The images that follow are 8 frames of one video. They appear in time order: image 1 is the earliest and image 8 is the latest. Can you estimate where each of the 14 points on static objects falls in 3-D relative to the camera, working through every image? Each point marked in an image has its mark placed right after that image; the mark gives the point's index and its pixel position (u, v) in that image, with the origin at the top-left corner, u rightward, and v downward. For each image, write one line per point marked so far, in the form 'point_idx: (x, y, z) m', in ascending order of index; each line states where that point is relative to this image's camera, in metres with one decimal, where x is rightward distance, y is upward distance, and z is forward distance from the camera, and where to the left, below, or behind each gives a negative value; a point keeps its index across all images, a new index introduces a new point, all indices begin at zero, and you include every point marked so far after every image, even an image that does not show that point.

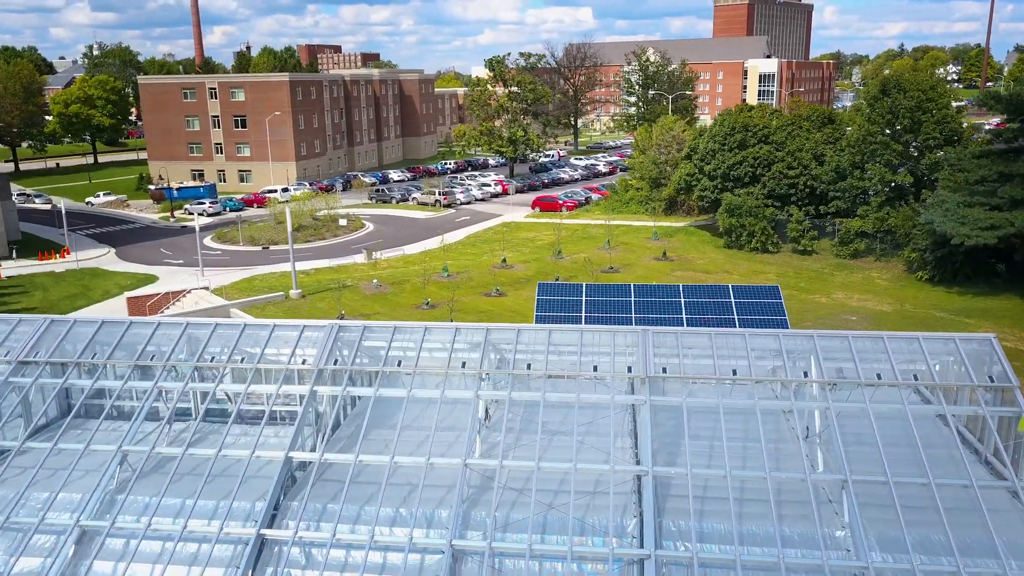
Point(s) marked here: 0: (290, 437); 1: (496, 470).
0: (-3.0, -1.9, +10.7) m
1: (-0.2, -2.2, +9.9) m
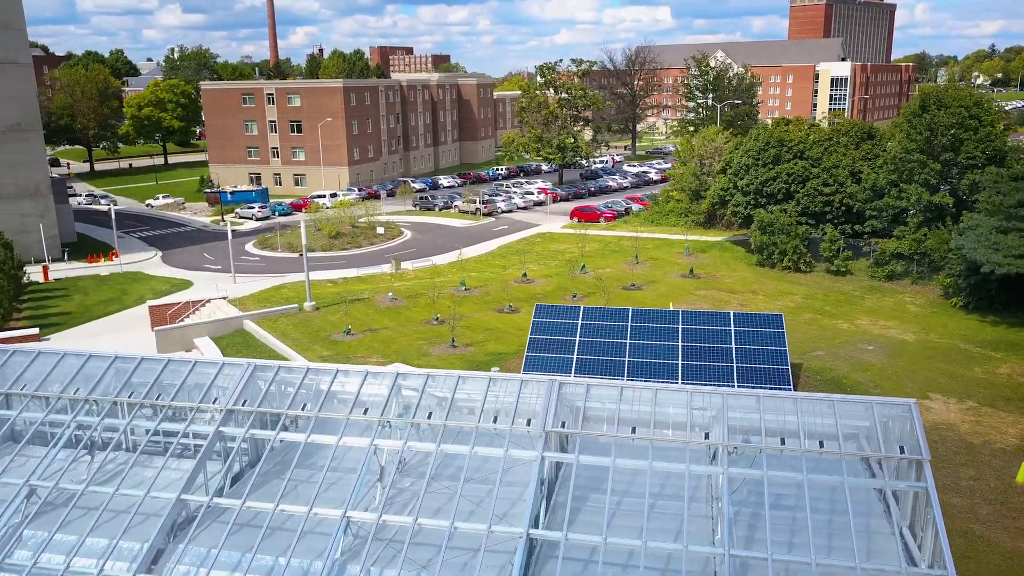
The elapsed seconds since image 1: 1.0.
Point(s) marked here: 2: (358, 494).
0: (-4.3, -2.4, +10.9) m
1: (-1.6, -2.8, +9.8) m
2: (-1.9, -2.5, +10.2) m
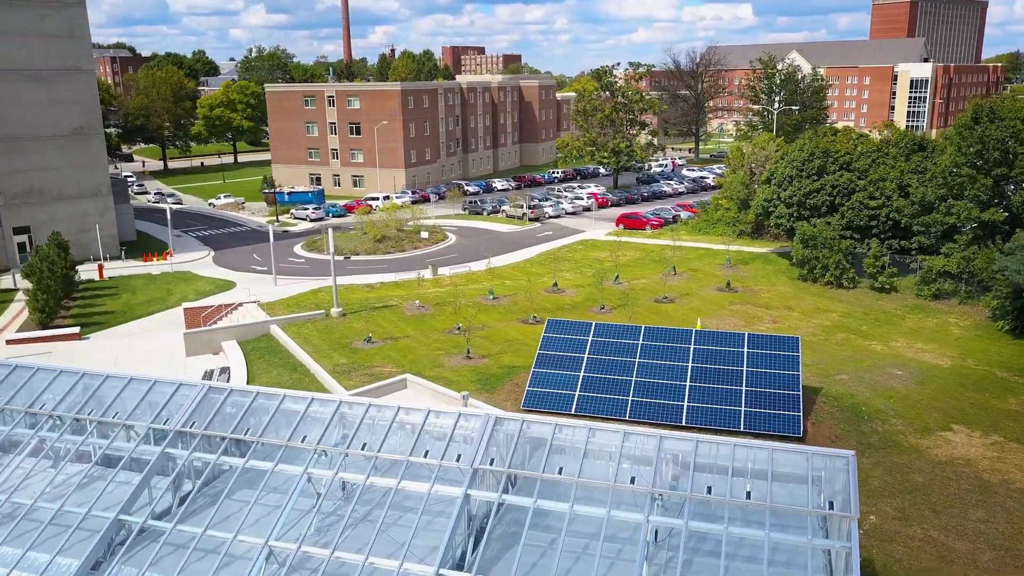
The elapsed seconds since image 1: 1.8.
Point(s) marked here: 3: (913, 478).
0: (-5.2, -2.7, +11.2) m
1: (-2.6, -3.2, +9.9) m
2: (-2.8, -2.8, +10.3) m
3: (+9.2, -4.4, +19.1) m
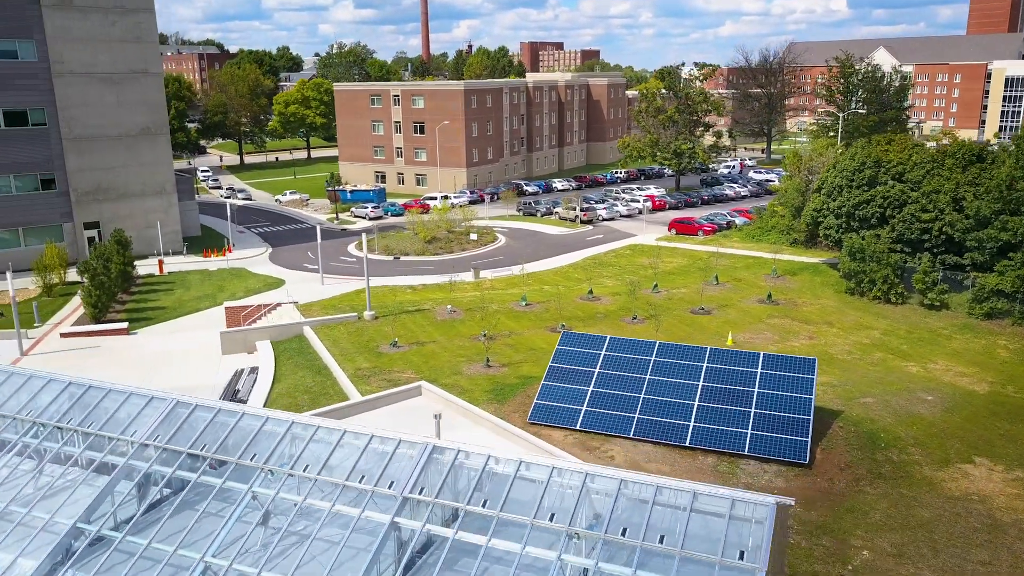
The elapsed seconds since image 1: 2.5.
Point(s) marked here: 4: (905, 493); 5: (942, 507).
0: (-6.0, -3.0, +11.8) m
1: (-3.5, -3.5, +10.3) m
2: (-3.7, -3.2, +10.7) m
3: (+9.0, -5.0, +18.4) m
4: (+9.2, -4.8, +19.2) m
5: (+9.7, -4.9, +18.6) m
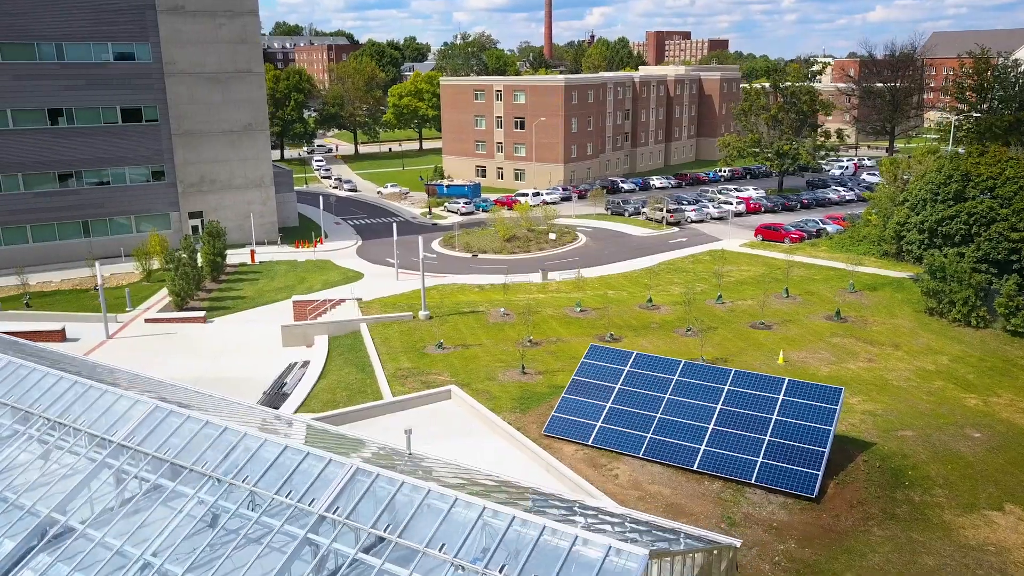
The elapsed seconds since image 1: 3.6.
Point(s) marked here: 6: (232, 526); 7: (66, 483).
0: (-7.0, -3.2, +13.2) m
1: (-4.8, -3.8, +11.4) m
2: (-4.9, -3.5, +11.7) m
3: (+8.7, -5.8, +17.5) m
4: (+9.0, -5.5, +18.4) m
5: (+9.4, -5.7, +17.7) m
6: (-3.9, -3.4, +11.5) m
7: (-7.2, -3.1, +13.3) m
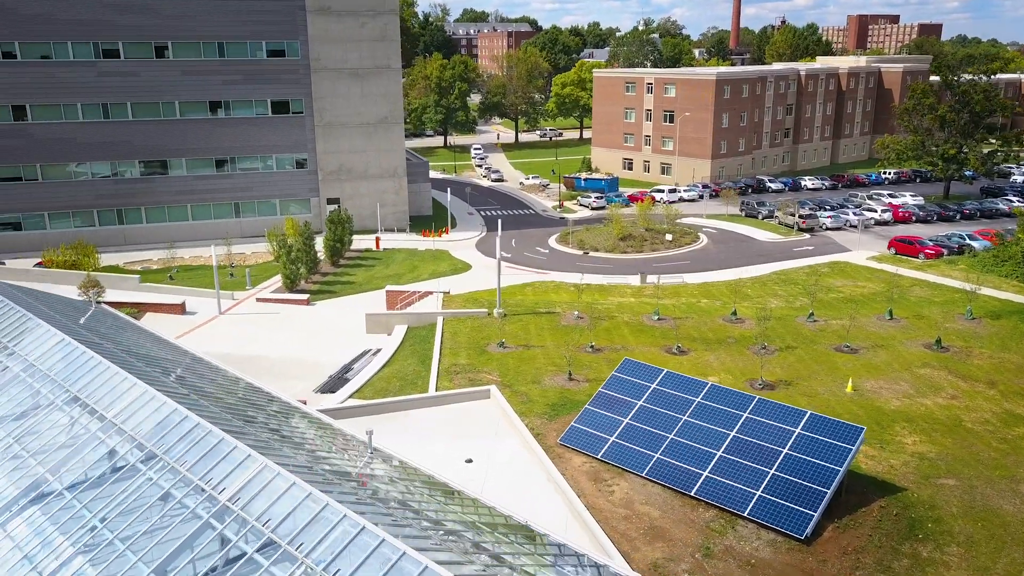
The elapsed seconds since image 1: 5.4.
0: (-8.3, -3.2, +15.6) m
1: (-6.6, -3.9, +13.4) m
2: (-6.6, -3.6, +13.8) m
3: (+7.8, -6.7, +16.6) m
4: (+8.2, -6.4, +17.4) m
5: (+8.5, -6.7, +16.6) m
6: (-5.7, -3.5, +13.4) m
7: (-8.5, -3.1, +15.8) m
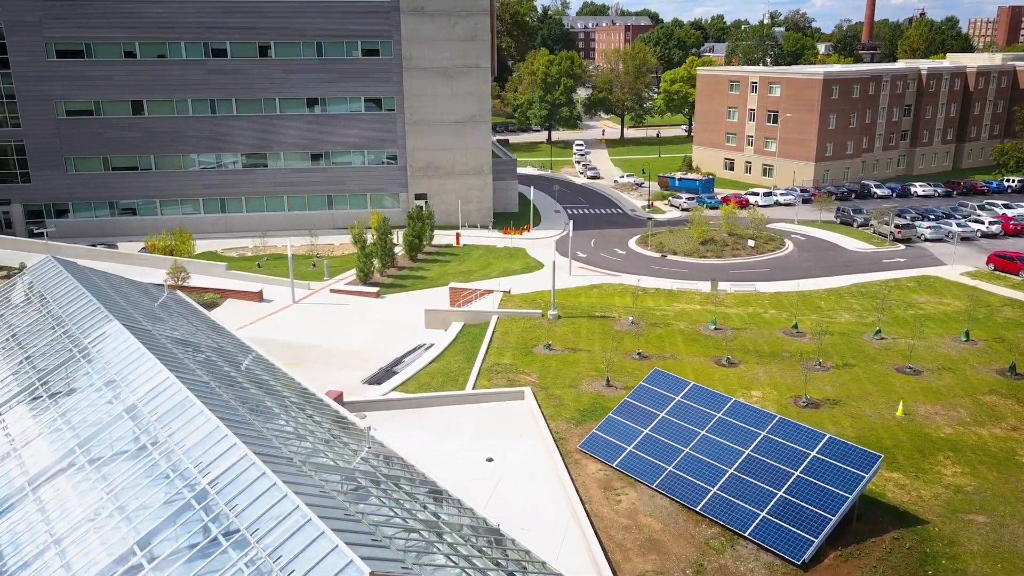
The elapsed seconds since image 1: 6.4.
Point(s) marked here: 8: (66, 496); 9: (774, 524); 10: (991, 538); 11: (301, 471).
0: (-8.7, -3.0, +17.4) m
1: (-7.3, -3.9, +15.0) m
2: (-7.3, -3.5, +15.4) m
3: (+7.2, -7.2, +16.2) m
4: (+7.8, -7.0, +16.9) m
5: (+8.0, -7.3, +16.1) m
6: (-6.4, -3.5, +14.8) m
7: (-8.8, -2.9, +17.6) m
8: (-8.4, -3.9, +15.5) m
9: (+6.2, -5.6, +19.5) m
10: (+11.6, -6.0, +19.9) m
11: (-3.8, -3.3, +14.9) m
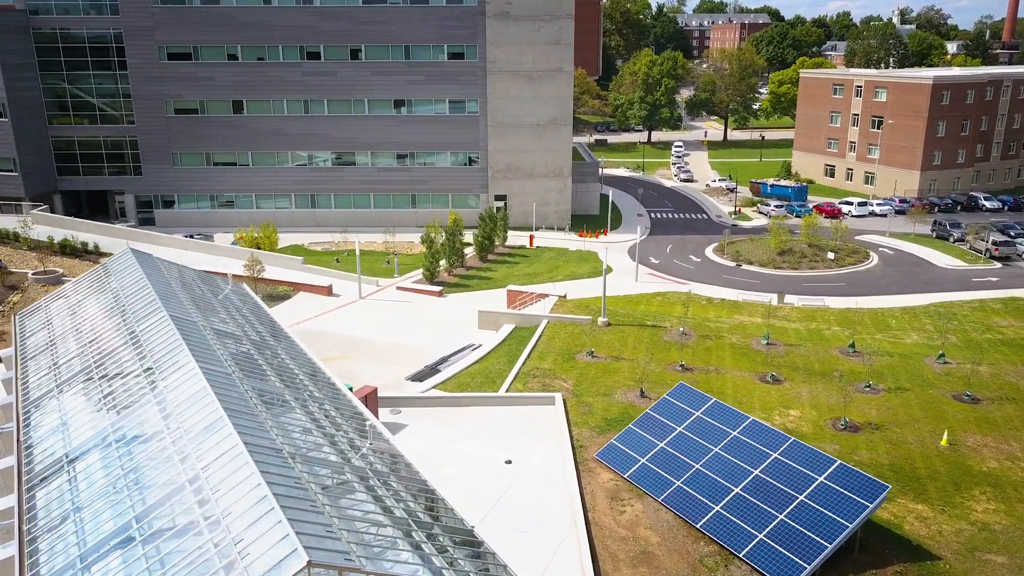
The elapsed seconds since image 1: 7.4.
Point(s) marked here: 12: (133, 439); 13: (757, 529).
0: (-8.8, -2.9, +19.3) m
1: (-7.8, -3.9, +16.7) m
2: (-7.7, -3.5, +17.1) m
3: (+6.6, -7.8, +16.0) m
4: (+7.3, -7.6, +16.6) m
5: (+7.3, -7.9, +15.8) m
6: (-6.9, -3.5, +16.4) m
7: (-8.9, -2.8, +19.5) m
8: (-8.8, -3.8, +17.3) m
9: (+6.1, -6.1, +19.4) m
10: (+11.5, -6.8, +19.1) m
11: (-4.3, -3.4, +16.1) m
12: (-8.2, -3.3, +18.0) m
13: (+5.9, -5.8, +19.9) m
